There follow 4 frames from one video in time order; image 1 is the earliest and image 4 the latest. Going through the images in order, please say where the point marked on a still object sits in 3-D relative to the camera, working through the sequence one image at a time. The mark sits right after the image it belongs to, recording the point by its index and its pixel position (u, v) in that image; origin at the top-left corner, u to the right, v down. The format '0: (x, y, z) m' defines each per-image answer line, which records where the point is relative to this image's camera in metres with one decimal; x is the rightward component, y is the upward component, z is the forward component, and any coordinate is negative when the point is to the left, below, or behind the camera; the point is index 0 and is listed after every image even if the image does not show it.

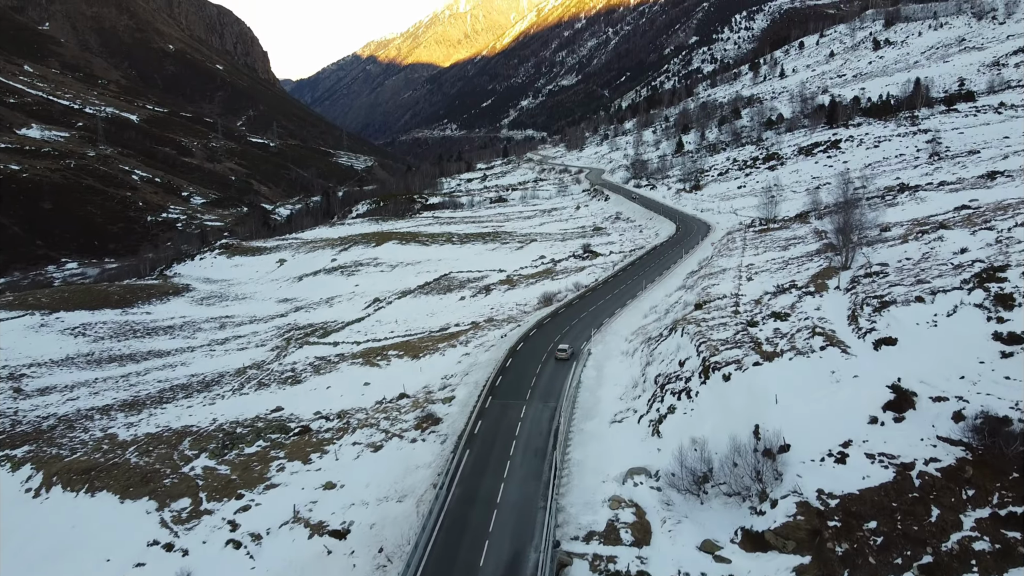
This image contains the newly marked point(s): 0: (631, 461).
0: (+3.0, -4.4, +19.6) m
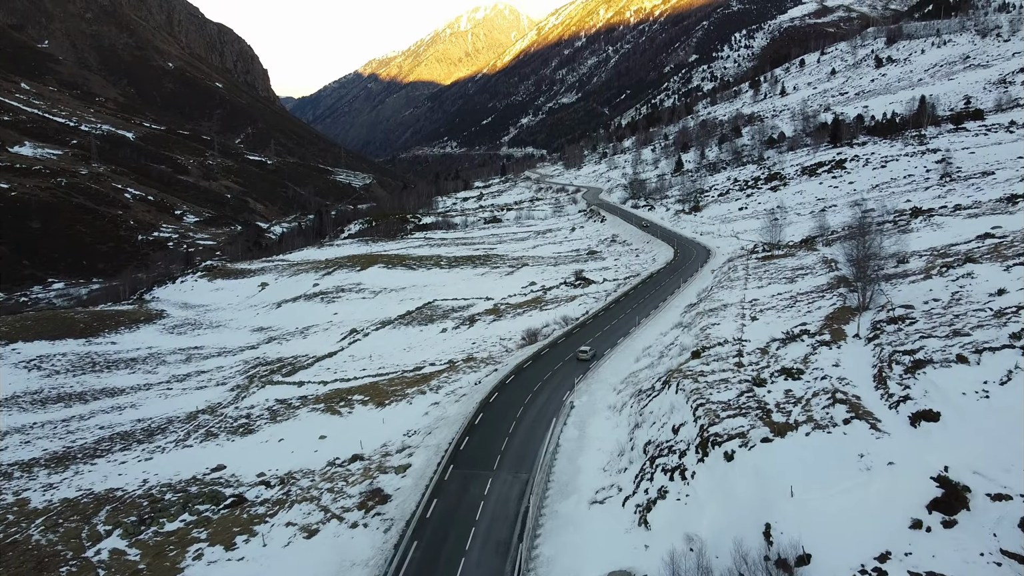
0: (+2.0, -5.6, +15.9) m
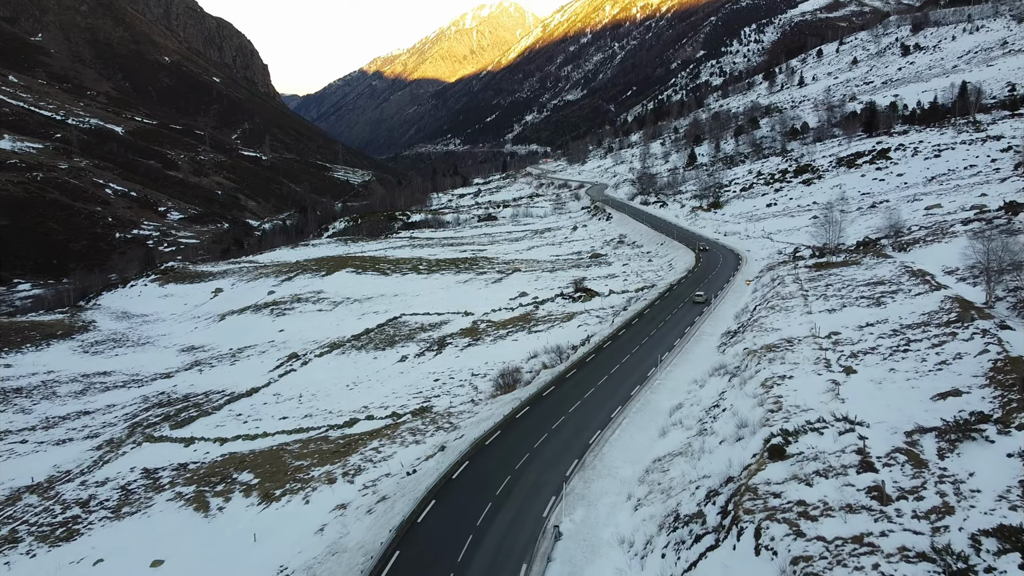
0: (+0.8, -6.4, +5.0) m
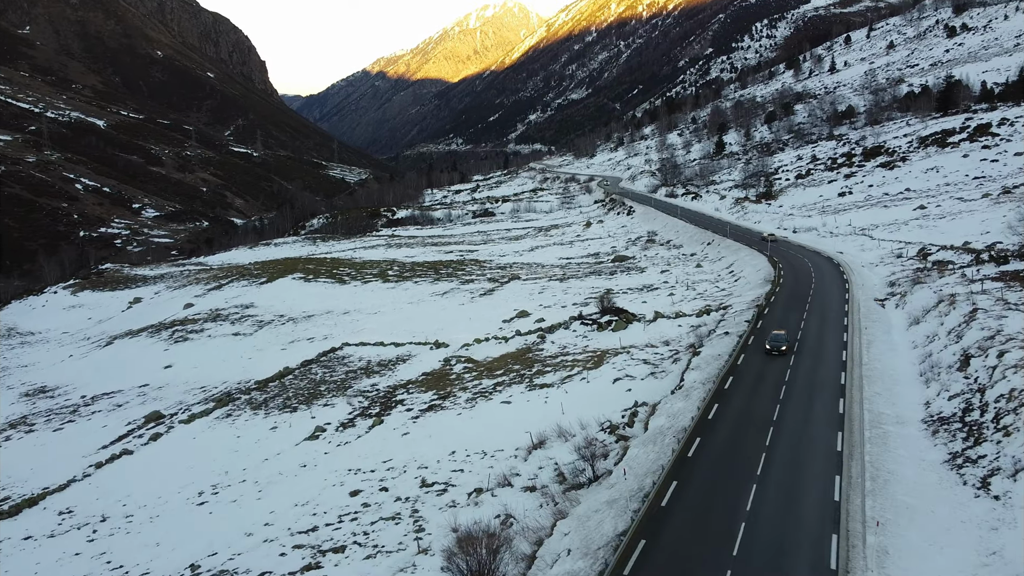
0: (+0.4, -7.1, -10.4) m
